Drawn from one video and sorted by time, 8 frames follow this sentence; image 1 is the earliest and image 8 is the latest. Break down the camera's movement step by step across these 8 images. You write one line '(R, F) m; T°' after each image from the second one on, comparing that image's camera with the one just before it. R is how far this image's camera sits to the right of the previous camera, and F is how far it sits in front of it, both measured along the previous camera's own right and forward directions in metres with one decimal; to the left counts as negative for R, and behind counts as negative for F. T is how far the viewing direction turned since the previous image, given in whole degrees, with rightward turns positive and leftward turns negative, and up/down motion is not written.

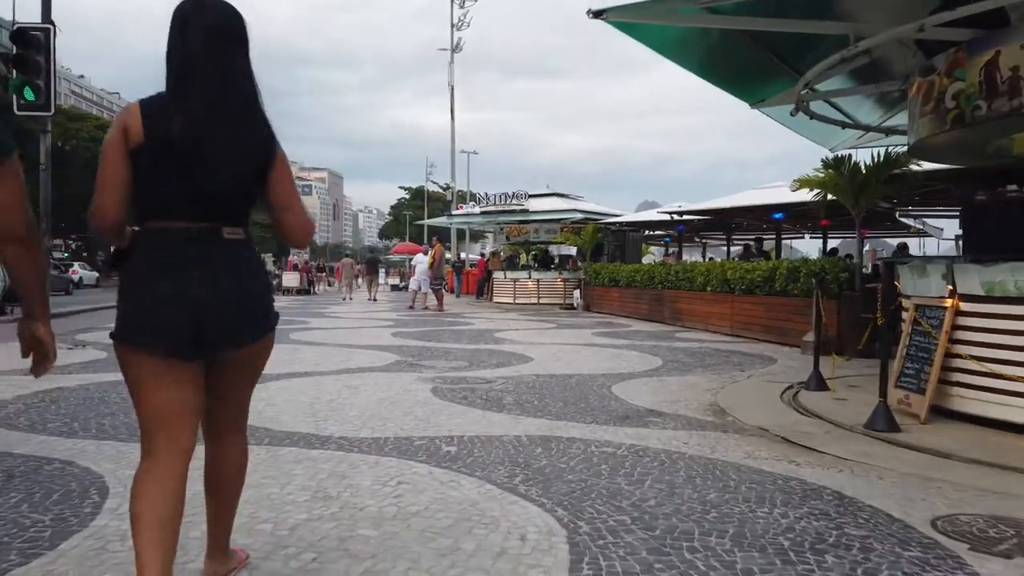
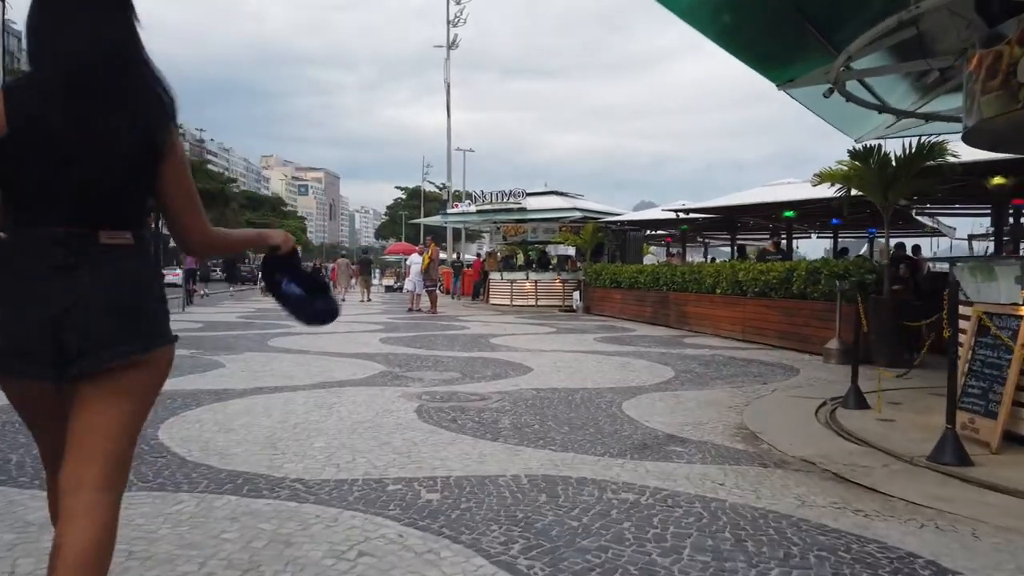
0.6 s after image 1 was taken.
(0.0, +1.0) m; 0°
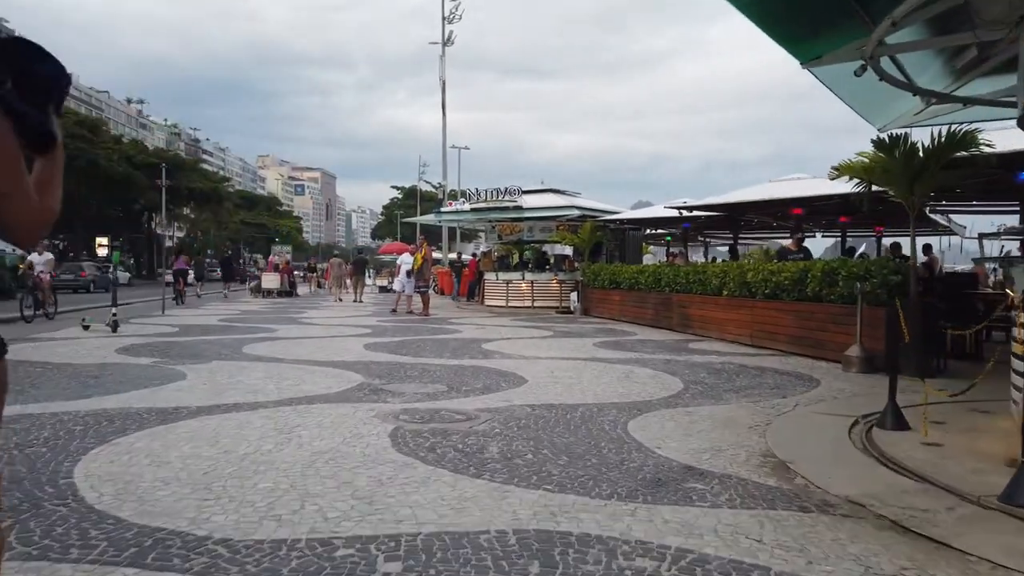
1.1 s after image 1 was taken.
(+0.1, +0.9) m; 0°
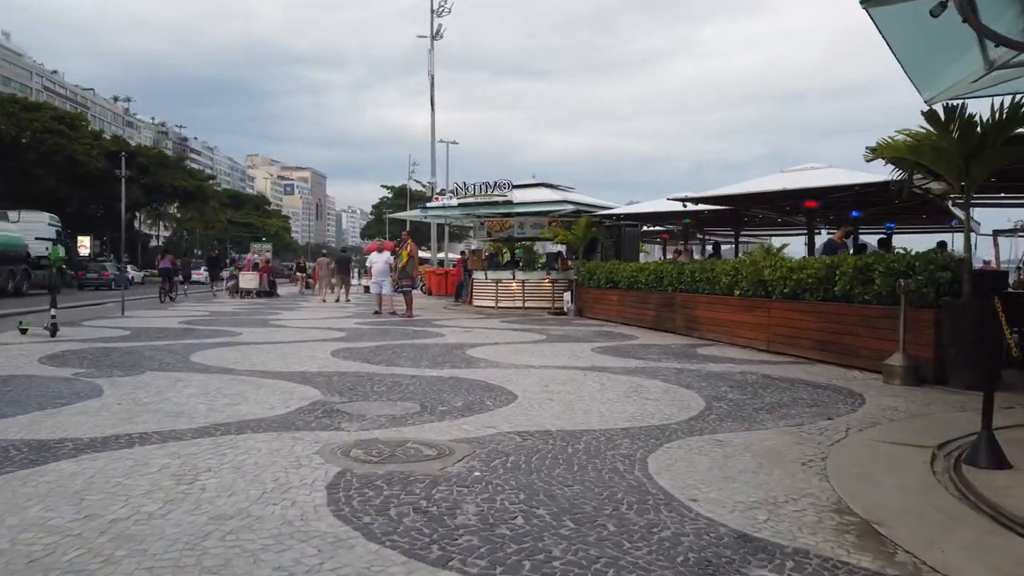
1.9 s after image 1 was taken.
(0.0, +1.4) m; +1°
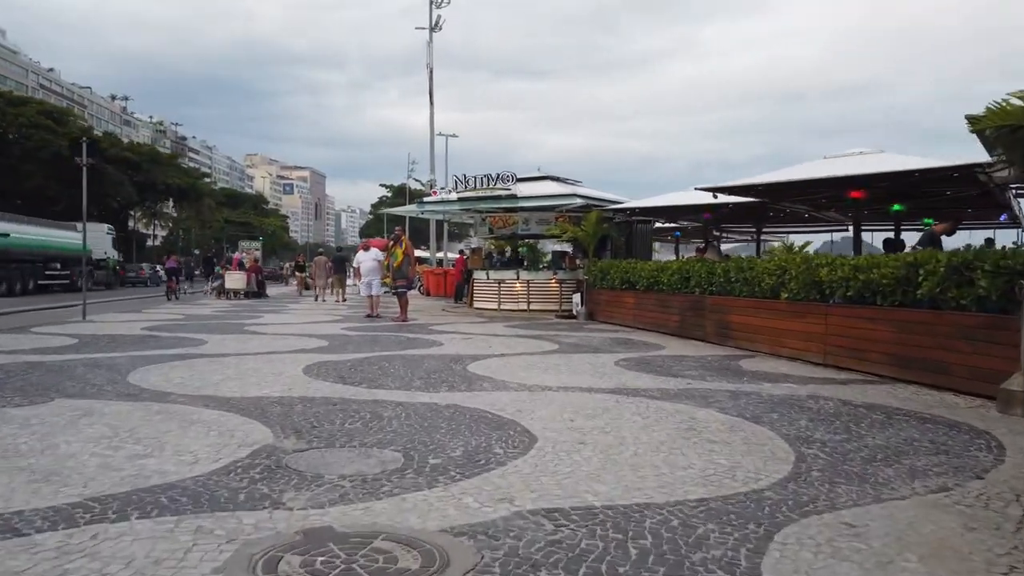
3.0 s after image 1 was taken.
(-0.1, +1.9) m; 0°
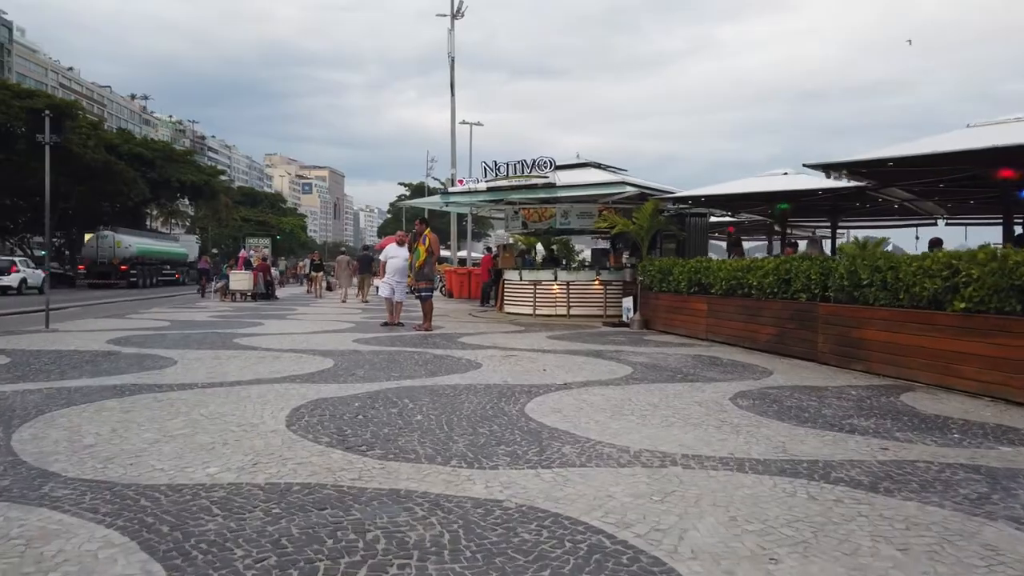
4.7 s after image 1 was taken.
(-0.5, +2.9) m; -1°
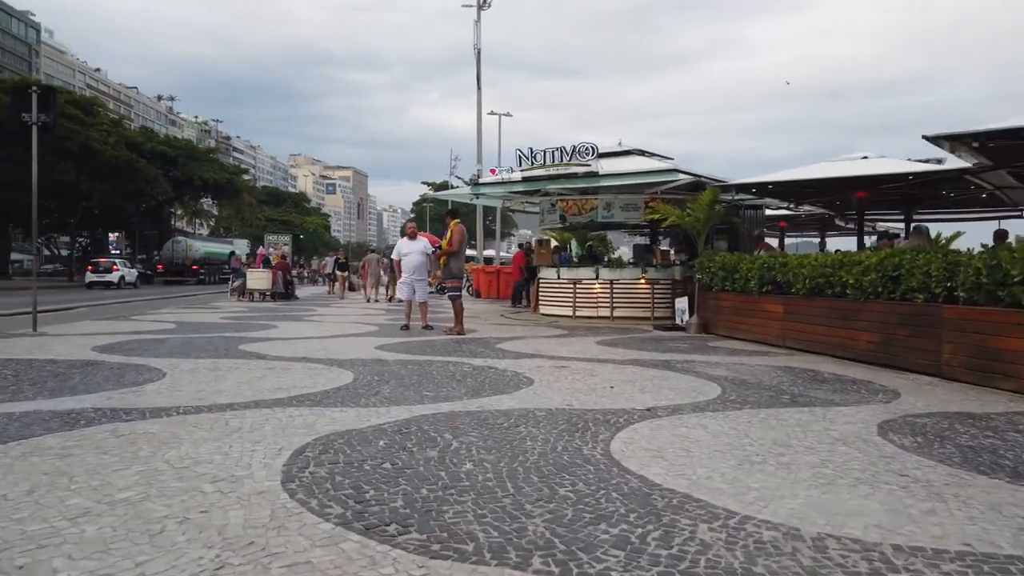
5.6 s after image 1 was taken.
(-0.4, +1.8) m; -2°
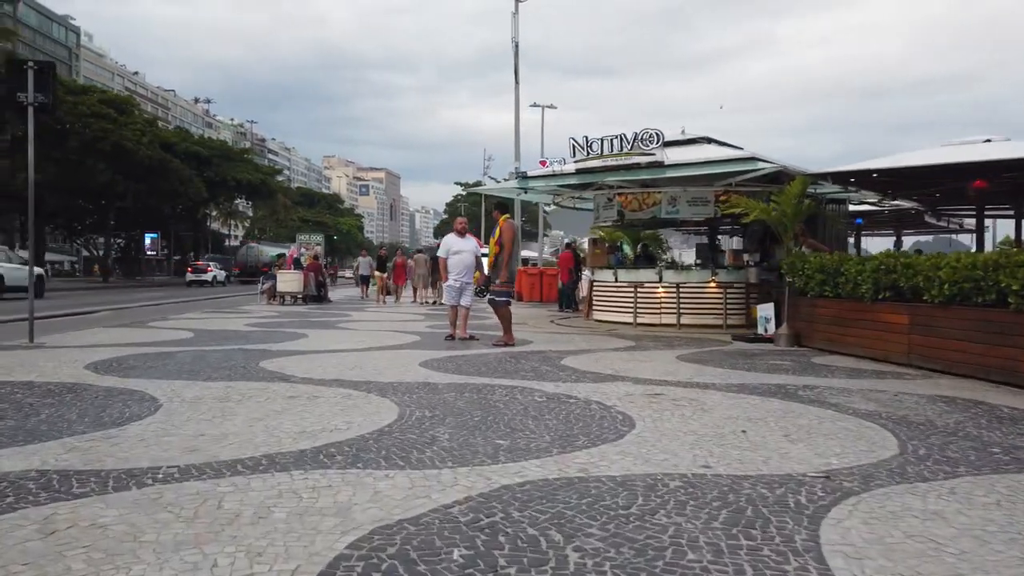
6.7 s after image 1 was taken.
(-0.5, +1.8) m; -2°
